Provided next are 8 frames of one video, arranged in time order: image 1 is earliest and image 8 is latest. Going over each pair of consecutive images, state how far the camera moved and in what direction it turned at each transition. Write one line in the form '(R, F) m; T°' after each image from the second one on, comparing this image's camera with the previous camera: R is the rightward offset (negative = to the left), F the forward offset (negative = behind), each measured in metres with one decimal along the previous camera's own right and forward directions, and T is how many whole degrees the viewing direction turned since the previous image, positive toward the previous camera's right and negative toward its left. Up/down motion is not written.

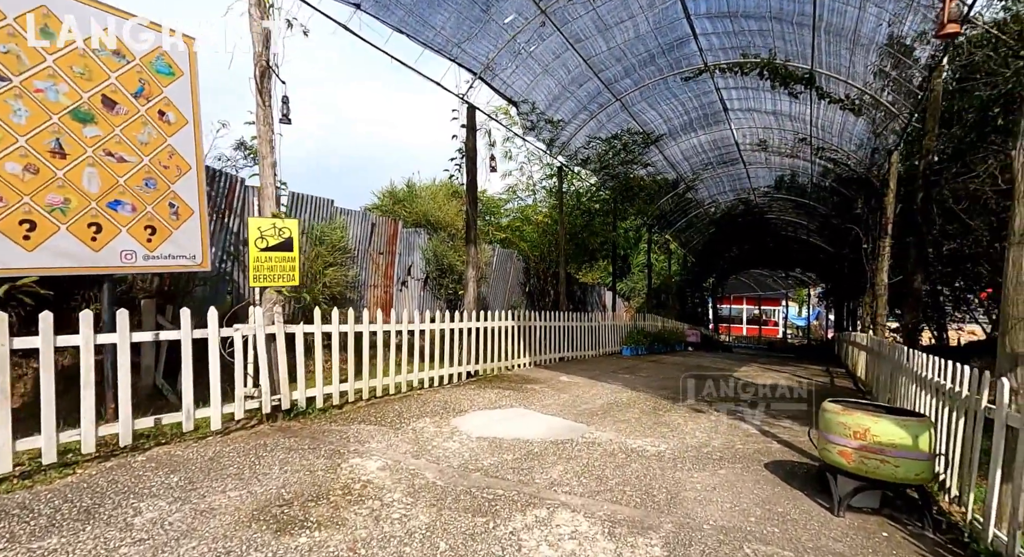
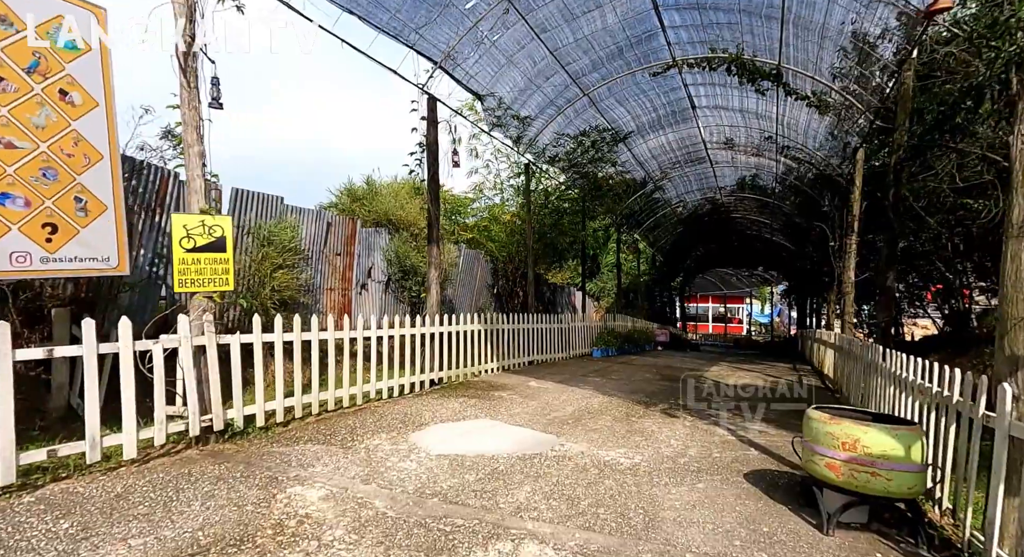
(+0.1, +0.3) m; +3°
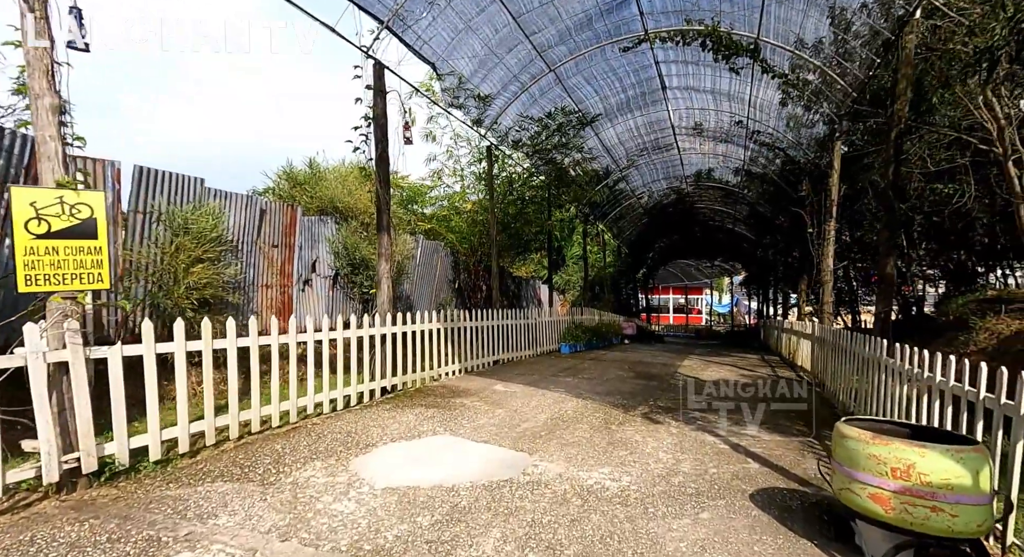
(0.0, +0.7) m; +4°
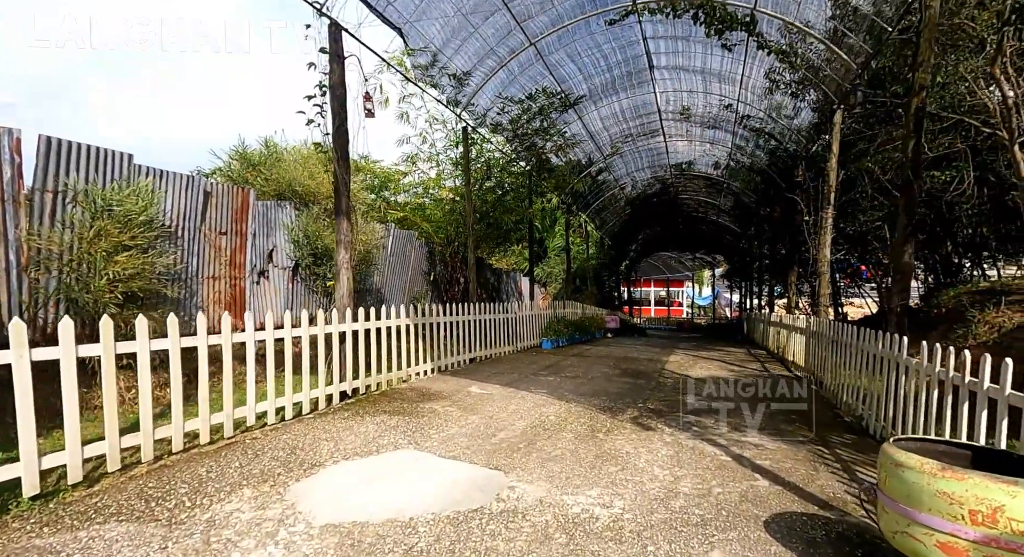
(+0.1, +0.5) m; +2°
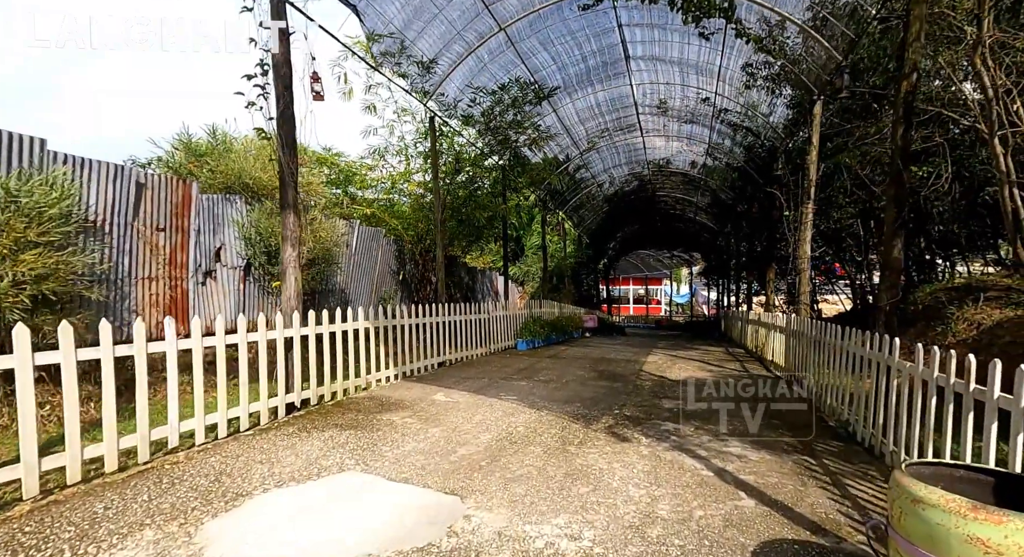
(+0.1, +0.4) m; +2°
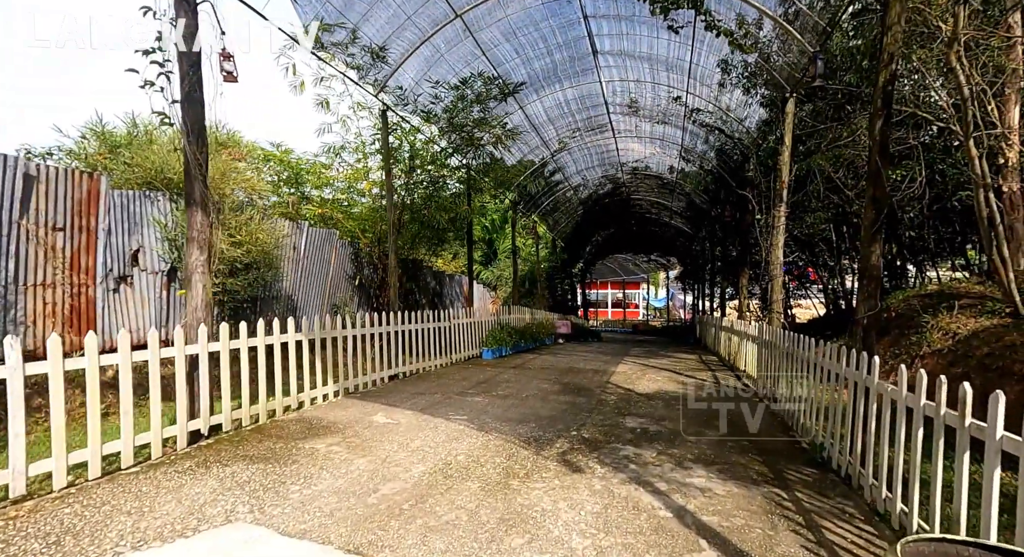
(+0.3, +0.5) m; +2°
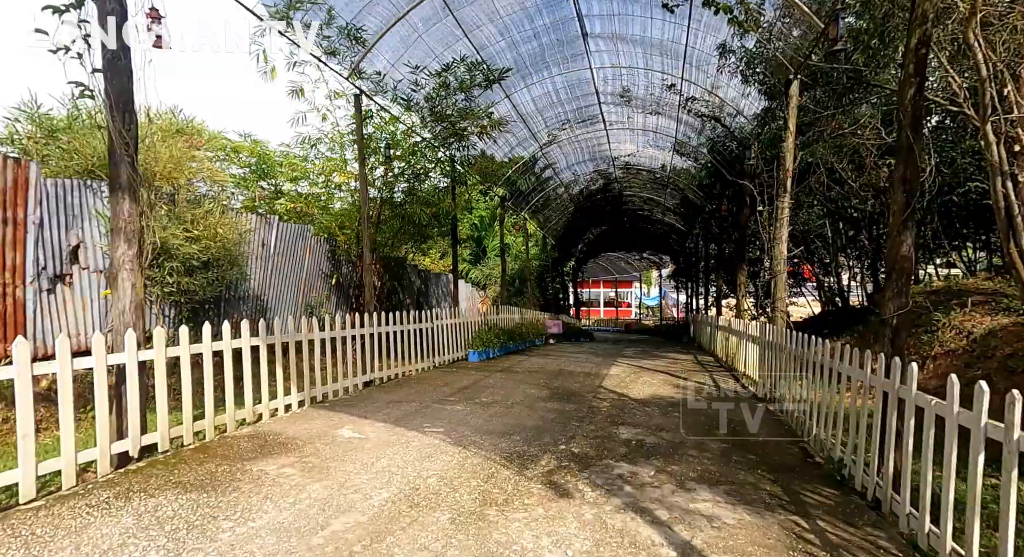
(+0.1, +0.5) m; +1°
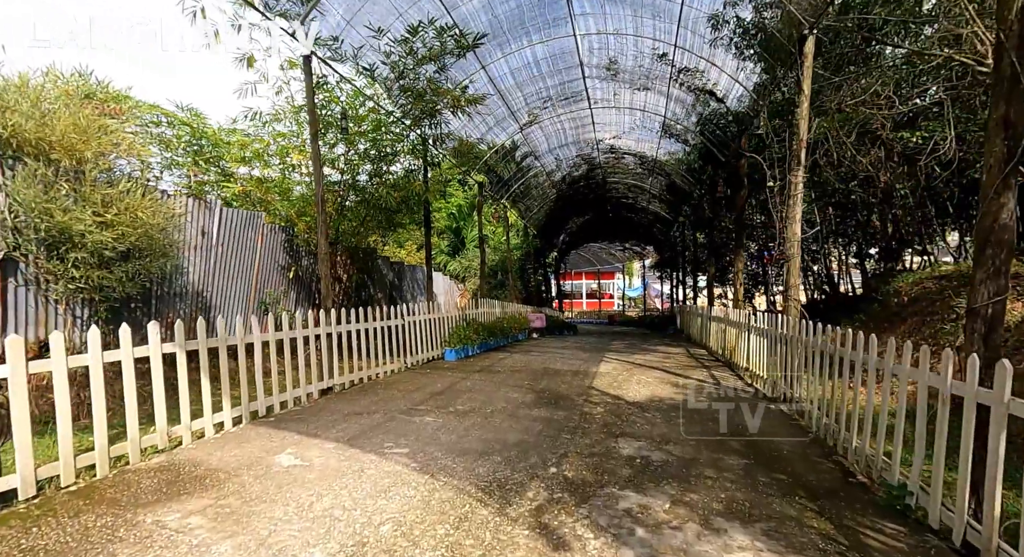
(0.0, +0.8) m; +2°
